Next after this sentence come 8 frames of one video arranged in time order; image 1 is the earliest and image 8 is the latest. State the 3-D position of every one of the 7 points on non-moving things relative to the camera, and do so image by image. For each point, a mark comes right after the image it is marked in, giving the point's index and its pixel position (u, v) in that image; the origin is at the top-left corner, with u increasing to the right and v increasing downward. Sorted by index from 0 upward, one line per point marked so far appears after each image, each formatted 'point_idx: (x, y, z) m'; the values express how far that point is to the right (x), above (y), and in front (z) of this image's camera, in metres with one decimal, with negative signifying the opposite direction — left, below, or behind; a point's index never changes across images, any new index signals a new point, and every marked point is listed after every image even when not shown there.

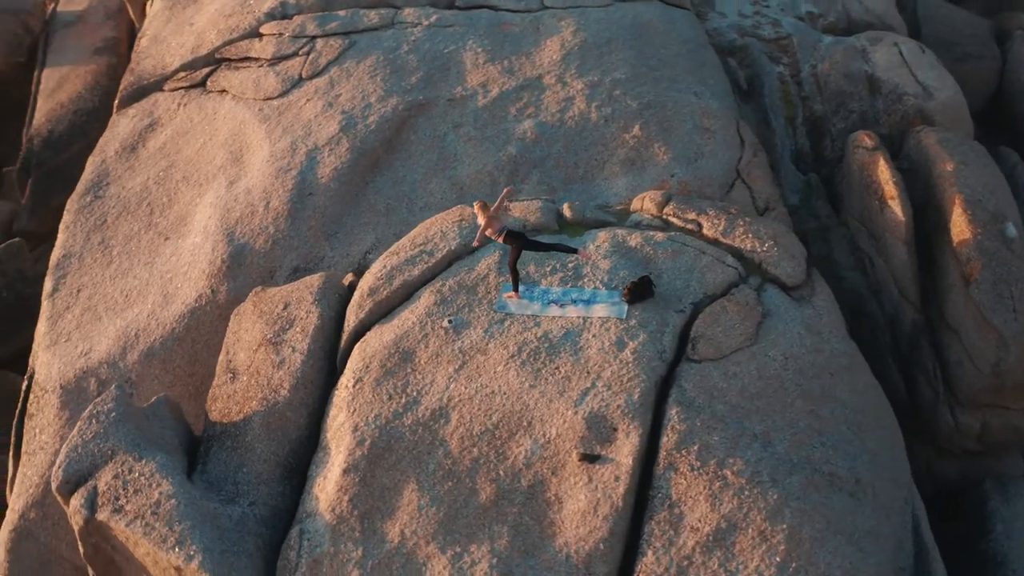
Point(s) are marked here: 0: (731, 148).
0: (+1.6, +1.0, +8.1) m
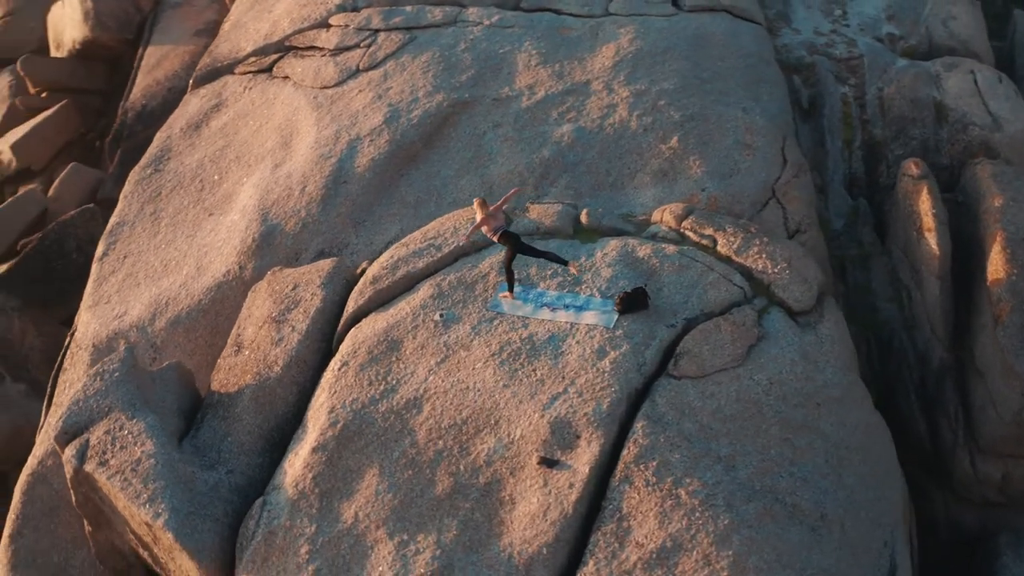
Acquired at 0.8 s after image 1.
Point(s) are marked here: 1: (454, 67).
0: (+1.9, +0.9, +8.0) m
1: (-0.5, +1.8, +8.8) m
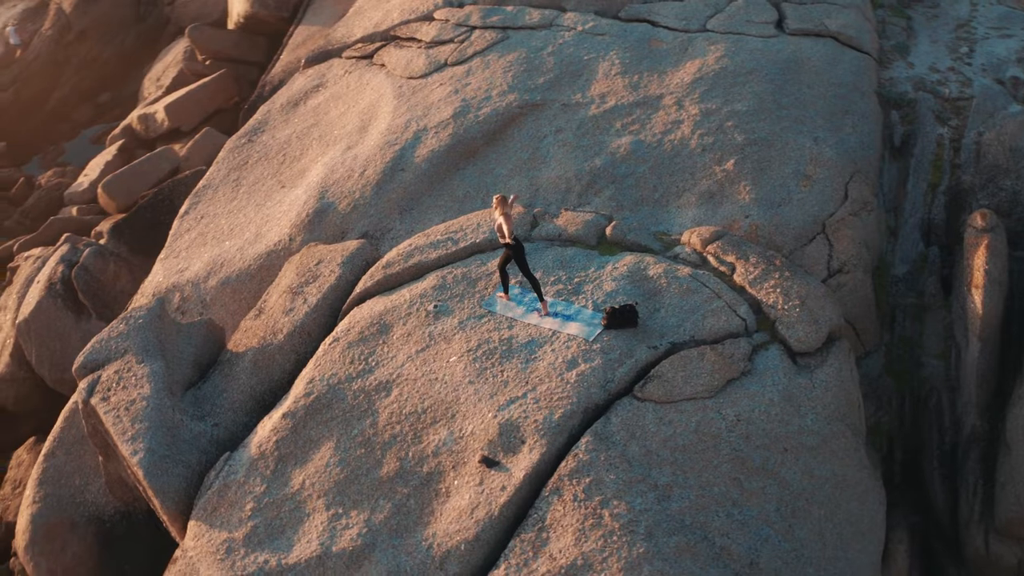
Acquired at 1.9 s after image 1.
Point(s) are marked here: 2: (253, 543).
0: (+2.2, +0.6, +7.6) m
1: (+0.2, +1.8, +8.9) m
2: (-1.4, -1.4, +5.7) m
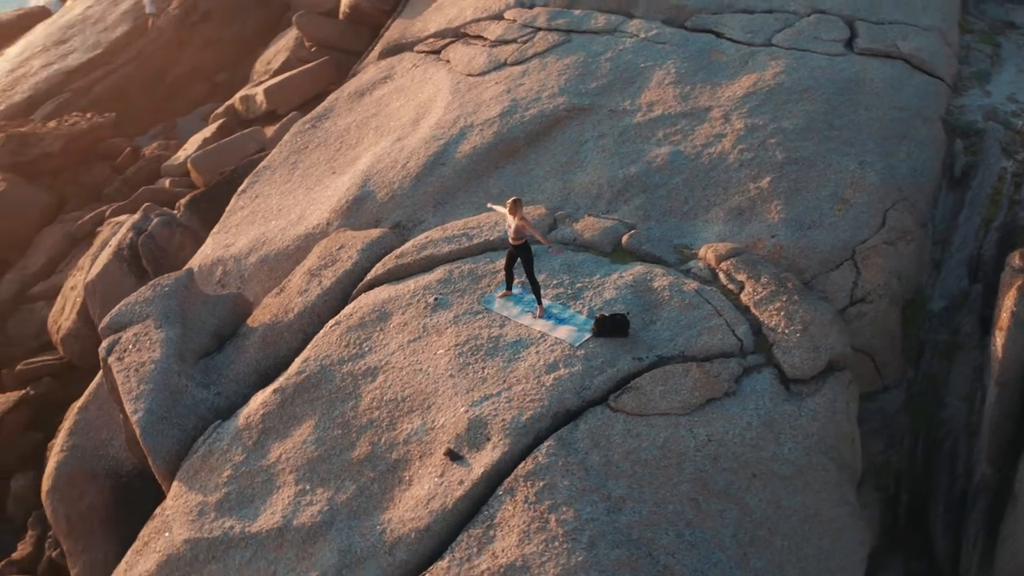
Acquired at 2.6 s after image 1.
0: (+2.4, +0.4, +7.4) m
1: (+0.6, +1.8, +8.9) m
2: (-1.6, -1.2, +5.9) m
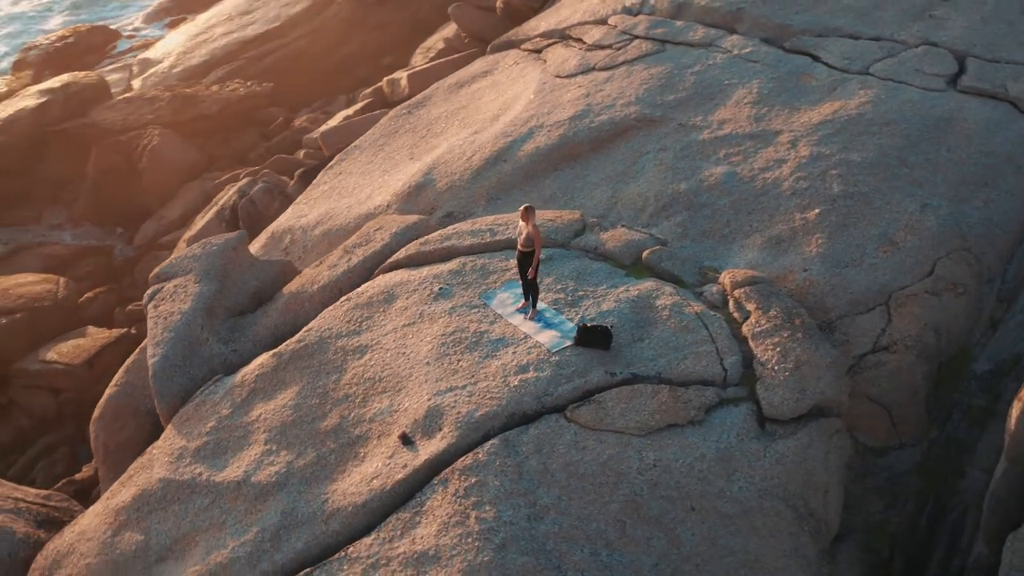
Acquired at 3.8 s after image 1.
0: (+2.5, +0.1, +6.9) m
1: (+1.3, +1.7, +8.7) m
2: (-1.8, -1.0, +6.3) m
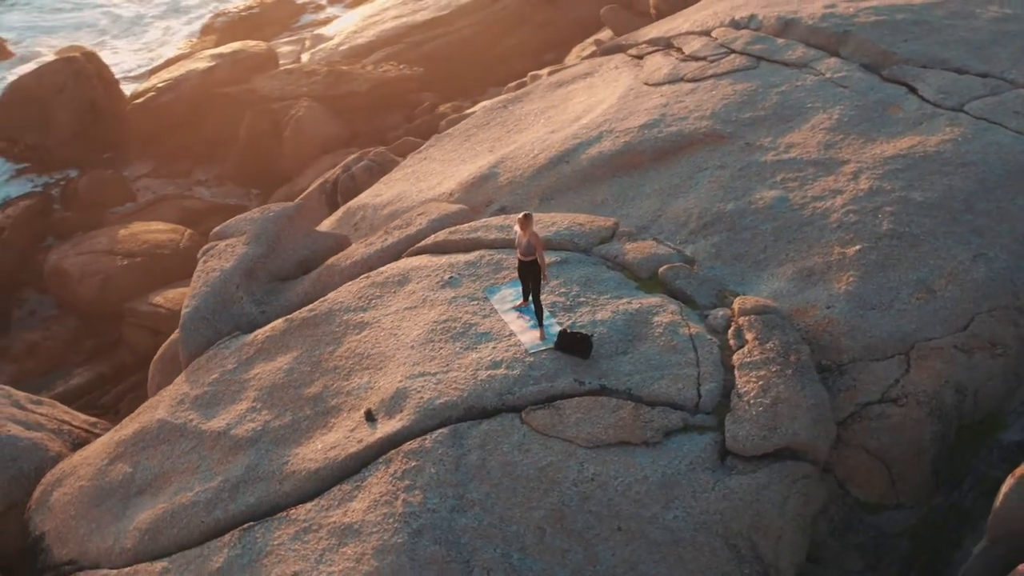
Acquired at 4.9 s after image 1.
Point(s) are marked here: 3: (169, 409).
0: (+2.5, -0.2, +6.5) m
1: (+1.9, +1.5, +8.5) m
2: (-2.0, -0.7, +6.7) m
3: (-2.2, -0.8, +6.8) m
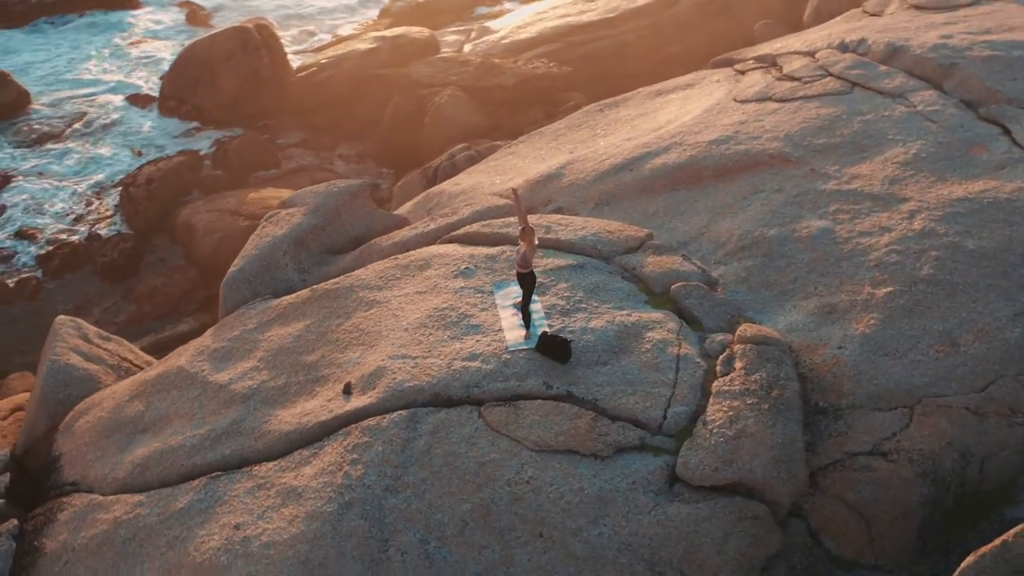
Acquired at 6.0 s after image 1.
0: (+2.4, -0.5, +6.0) m
1: (+2.4, +1.2, +8.1) m
2: (-2.0, -0.5, +7.1) m
3: (-2.2, -0.5, +7.2) m
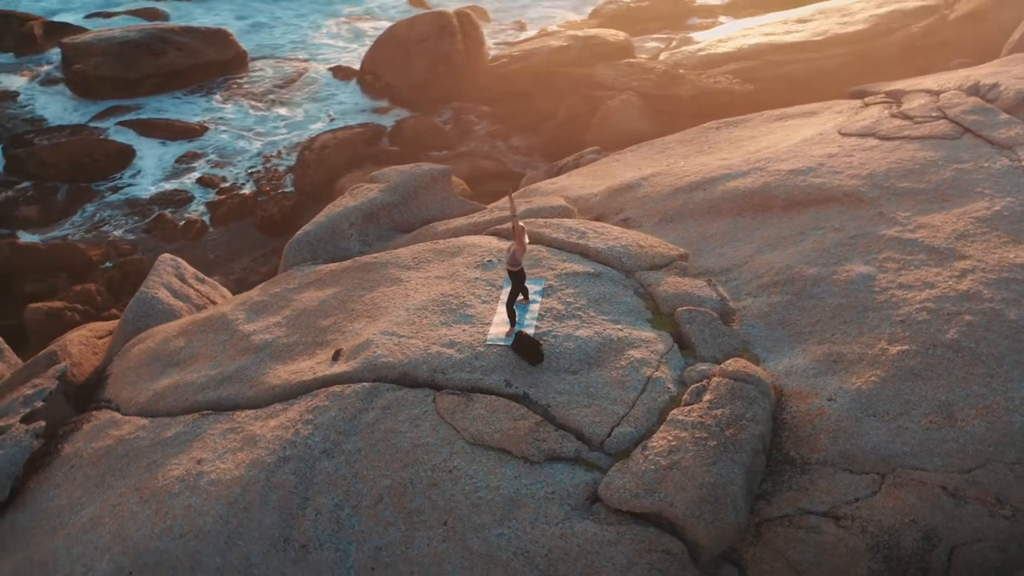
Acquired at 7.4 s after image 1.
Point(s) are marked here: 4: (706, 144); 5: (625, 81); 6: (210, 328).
0: (+2.1, -0.9, +5.5) m
1: (+2.8, +0.8, +7.5) m
2: (-1.8, -0.1, +7.6) m
3: (-2.0, -0.1, +7.7) m
4: (+1.7, +1.3, +9.4) m
5: (+1.6, +3.0, +15.5) m
6: (-2.1, -0.3, +7.6) m
